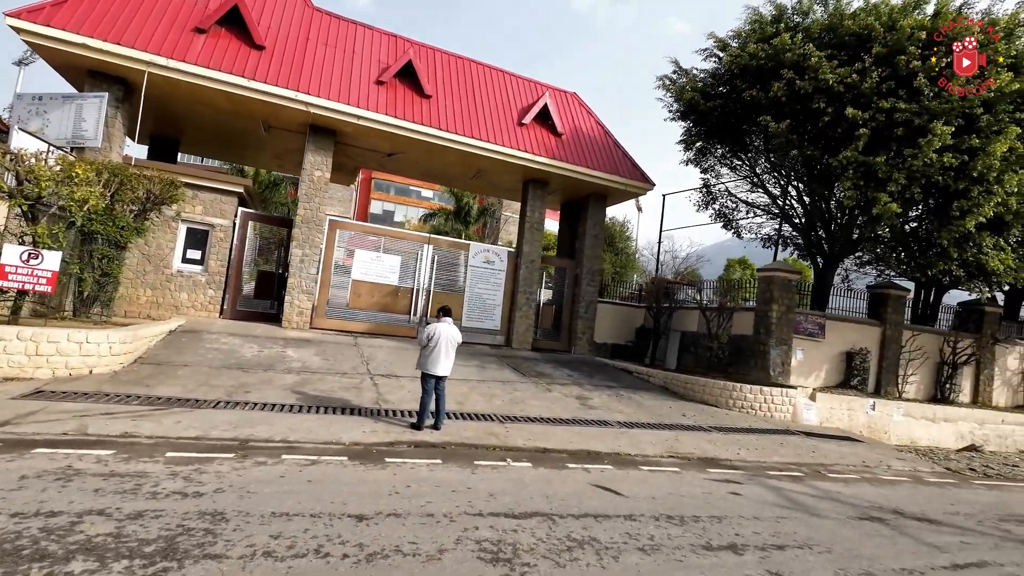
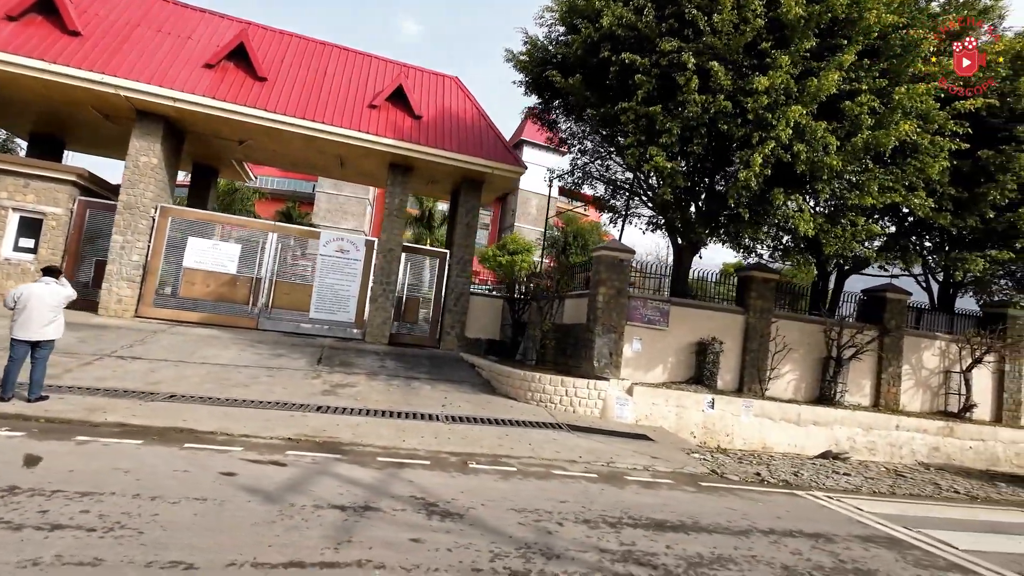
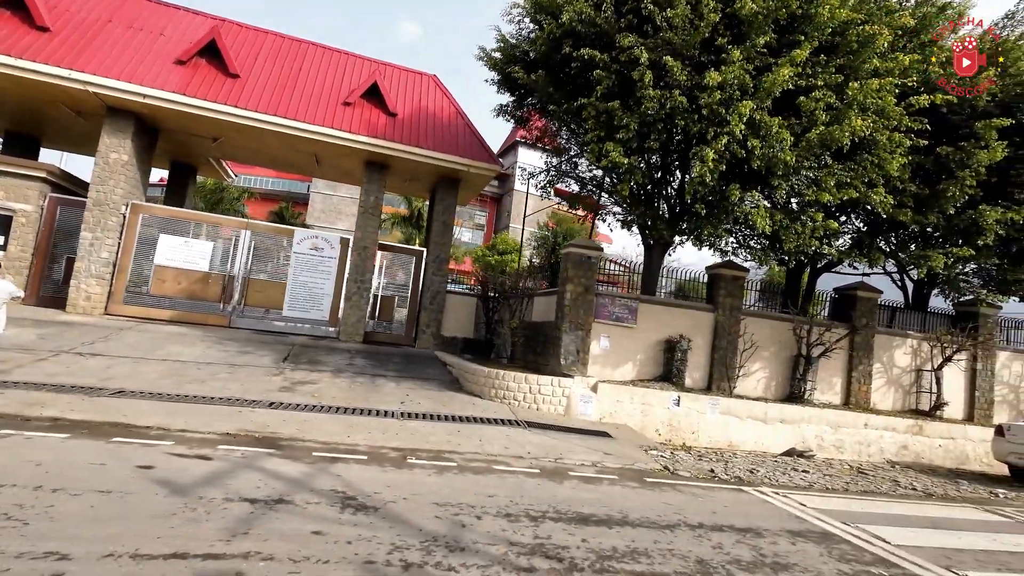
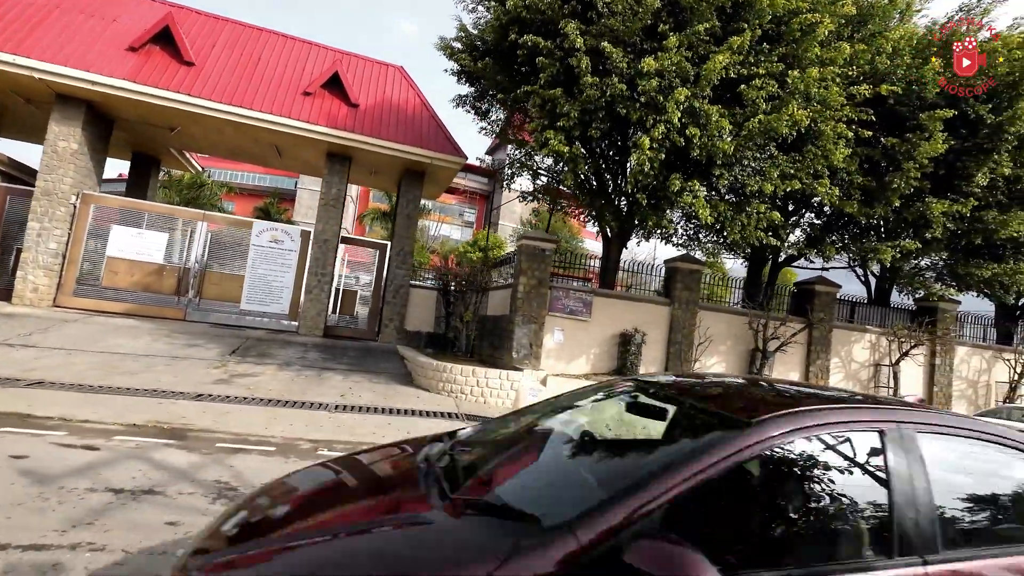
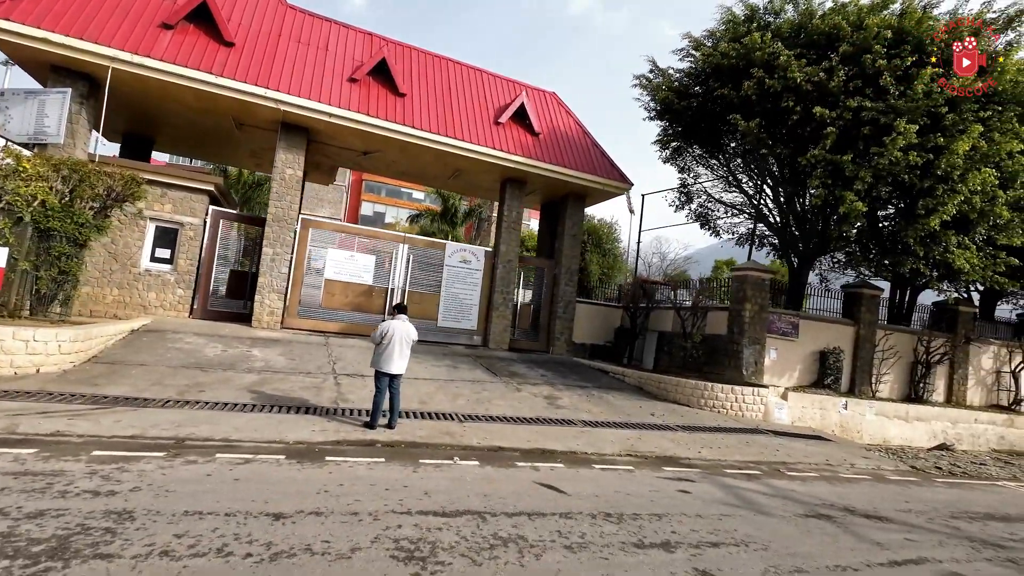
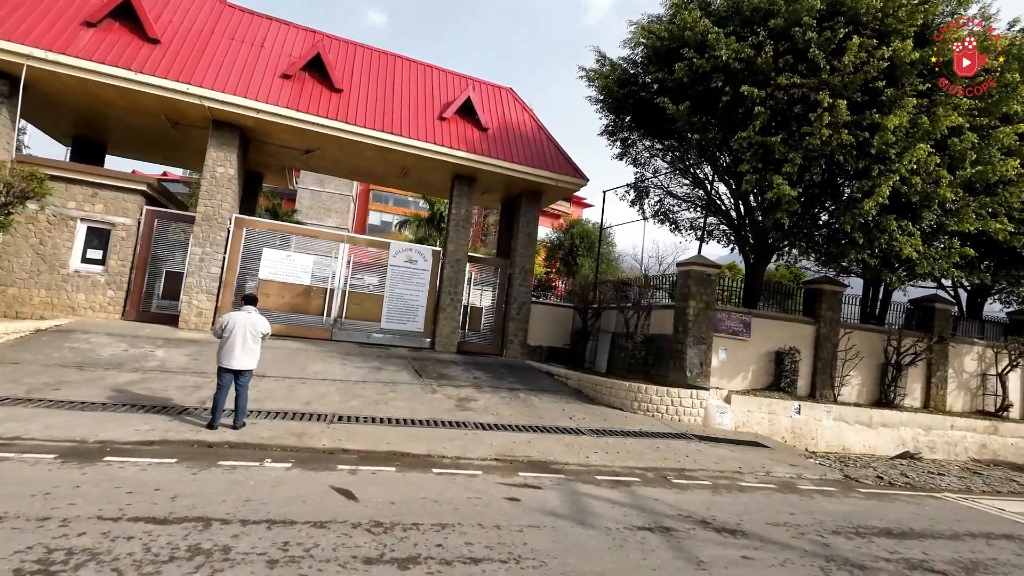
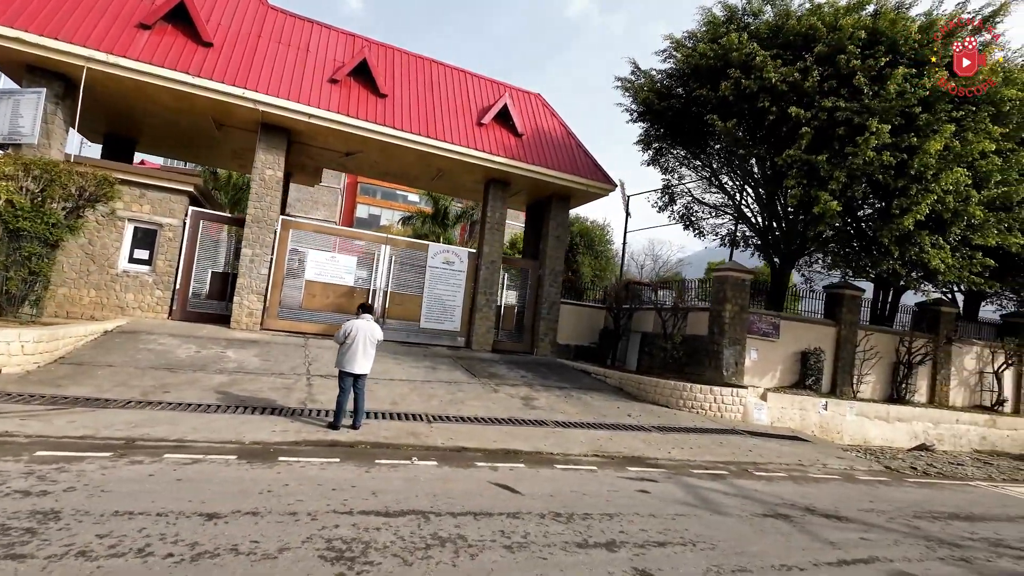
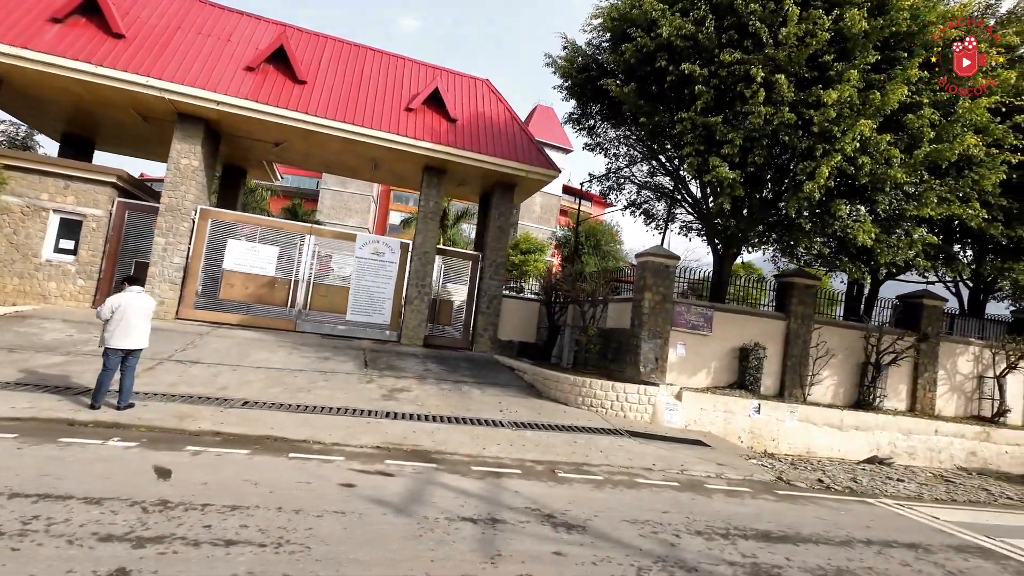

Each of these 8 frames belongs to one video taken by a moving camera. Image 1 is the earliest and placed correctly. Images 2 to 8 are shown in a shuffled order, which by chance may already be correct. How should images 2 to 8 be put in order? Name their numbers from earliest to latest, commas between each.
5, 7, 6, 8, 2, 3, 4
